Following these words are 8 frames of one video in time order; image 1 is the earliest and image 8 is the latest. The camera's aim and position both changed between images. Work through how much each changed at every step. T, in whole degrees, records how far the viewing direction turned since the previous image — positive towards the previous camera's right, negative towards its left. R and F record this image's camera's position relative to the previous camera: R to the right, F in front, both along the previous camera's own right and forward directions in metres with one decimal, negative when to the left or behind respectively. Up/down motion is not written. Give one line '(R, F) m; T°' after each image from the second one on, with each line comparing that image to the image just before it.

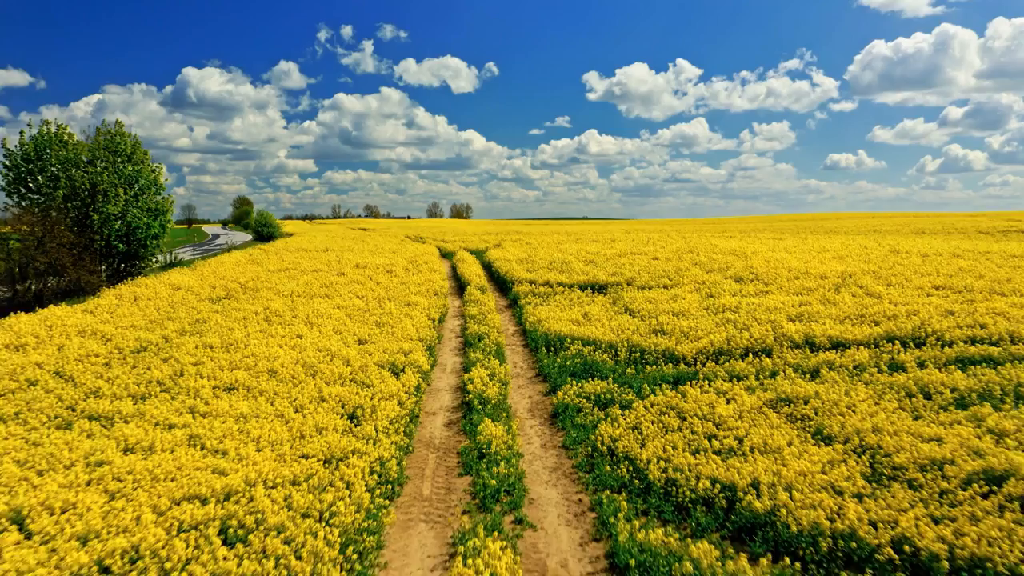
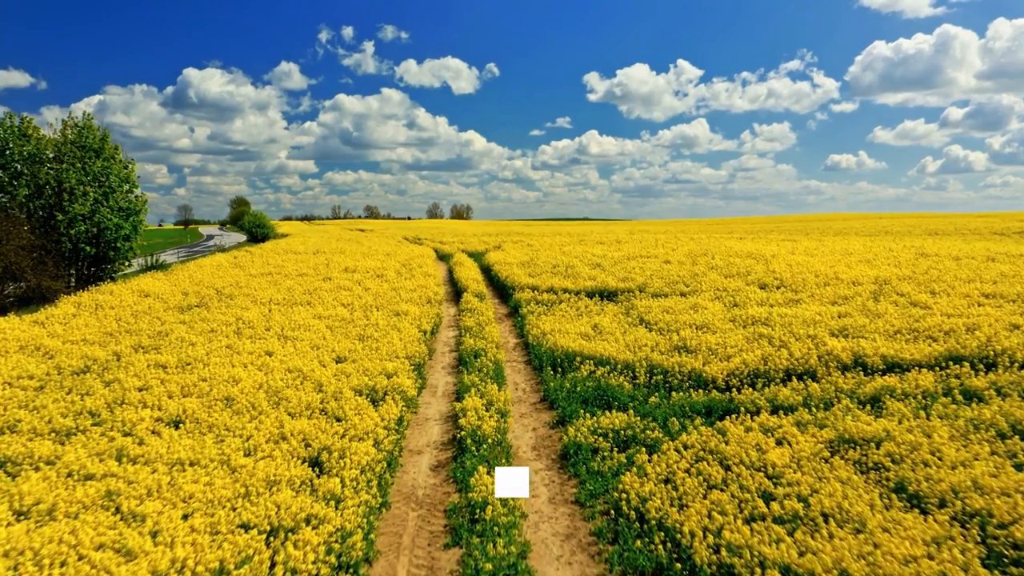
(0.0, +2.0) m; 0°
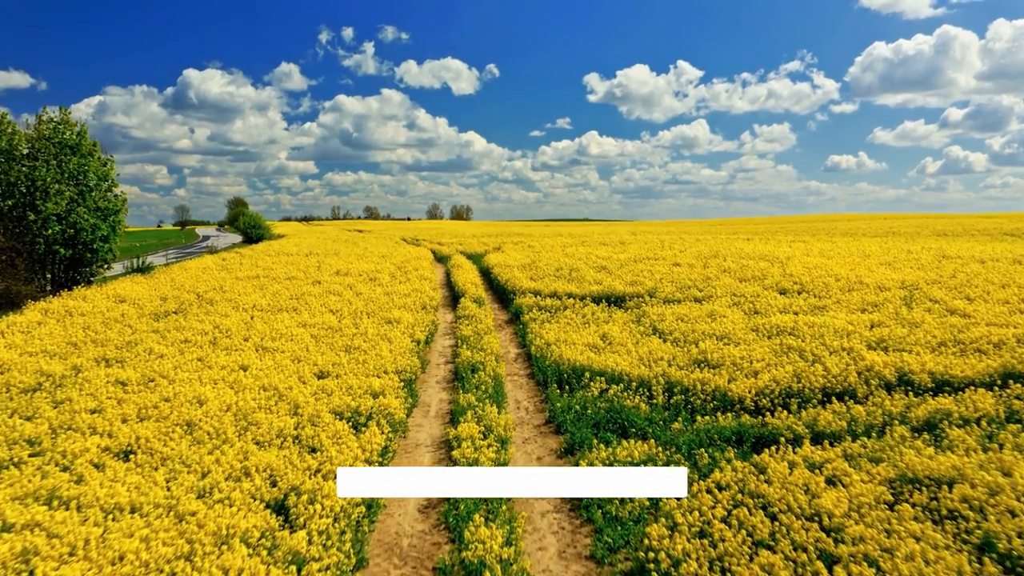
(0.0, +1.4) m; 0°
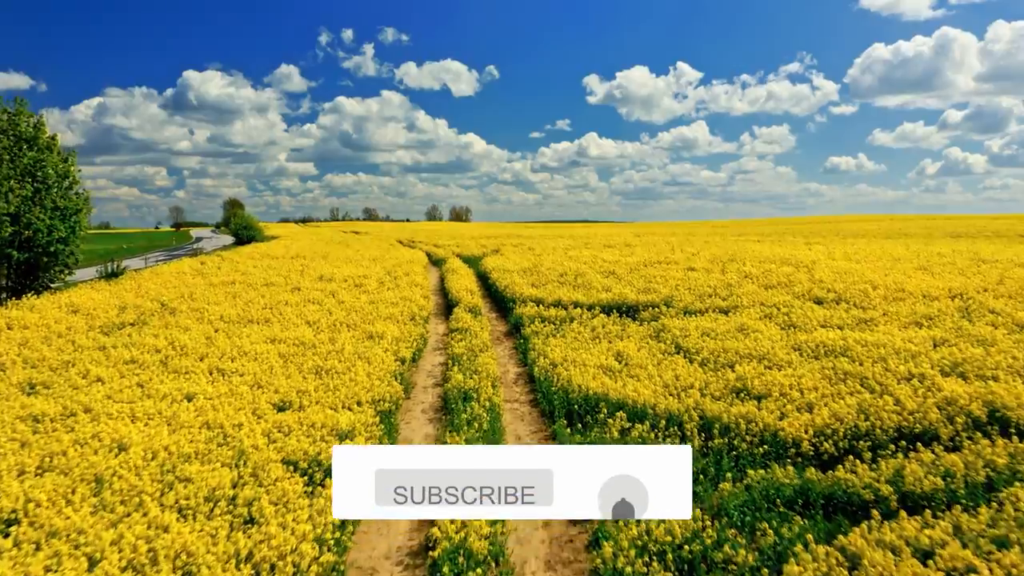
(0.0, +2.1) m; 0°
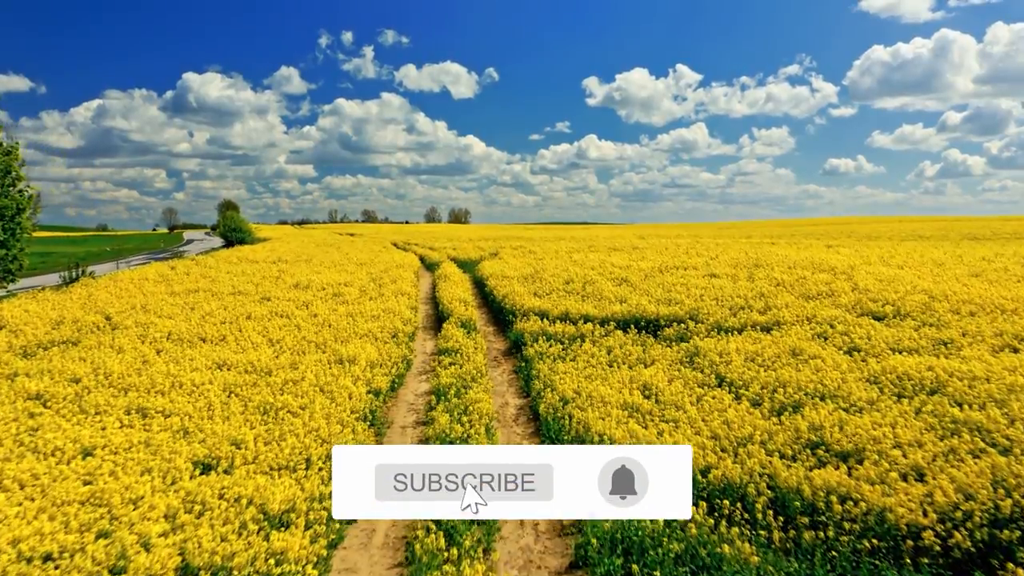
(0.0, +2.5) m; 0°
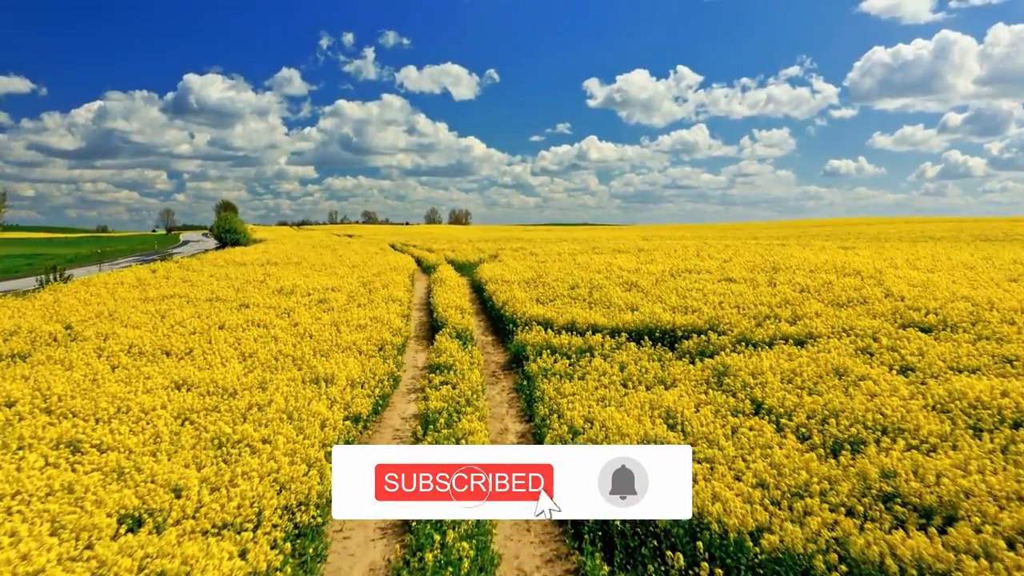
(0.0, +1.5) m; 0°
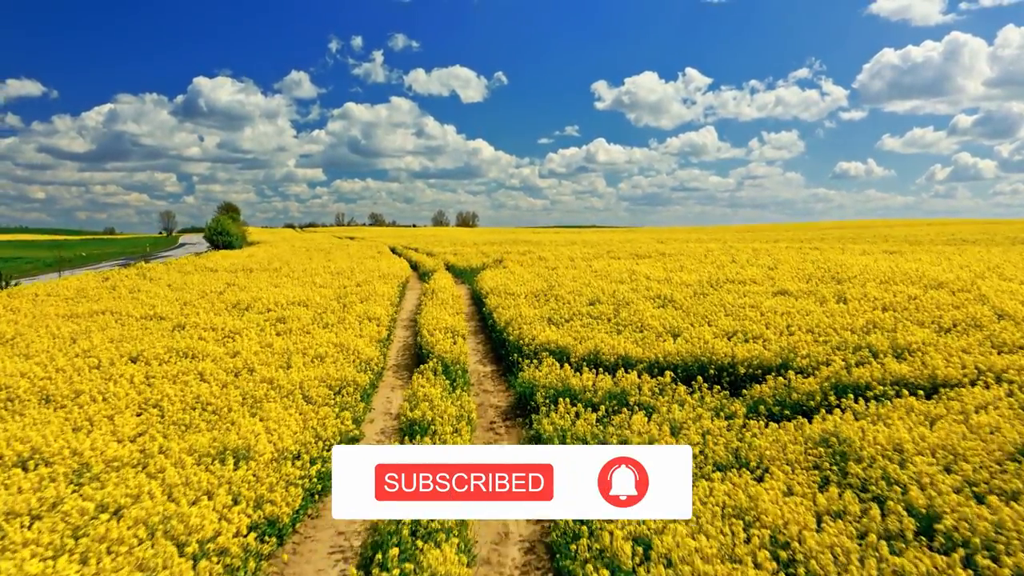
(0.0, +3.4) m; -1°
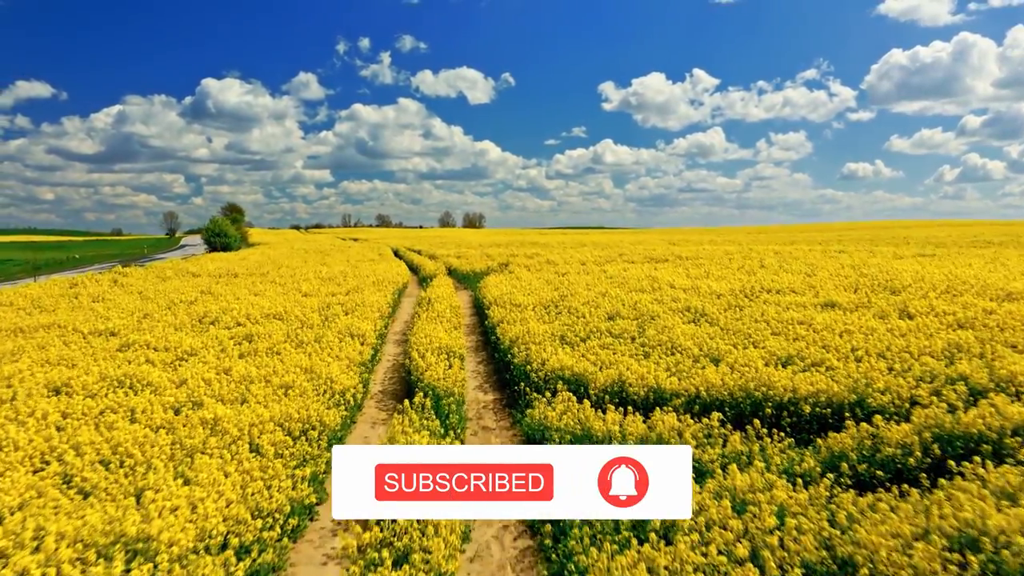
(0.0, +2.0) m; 0°
